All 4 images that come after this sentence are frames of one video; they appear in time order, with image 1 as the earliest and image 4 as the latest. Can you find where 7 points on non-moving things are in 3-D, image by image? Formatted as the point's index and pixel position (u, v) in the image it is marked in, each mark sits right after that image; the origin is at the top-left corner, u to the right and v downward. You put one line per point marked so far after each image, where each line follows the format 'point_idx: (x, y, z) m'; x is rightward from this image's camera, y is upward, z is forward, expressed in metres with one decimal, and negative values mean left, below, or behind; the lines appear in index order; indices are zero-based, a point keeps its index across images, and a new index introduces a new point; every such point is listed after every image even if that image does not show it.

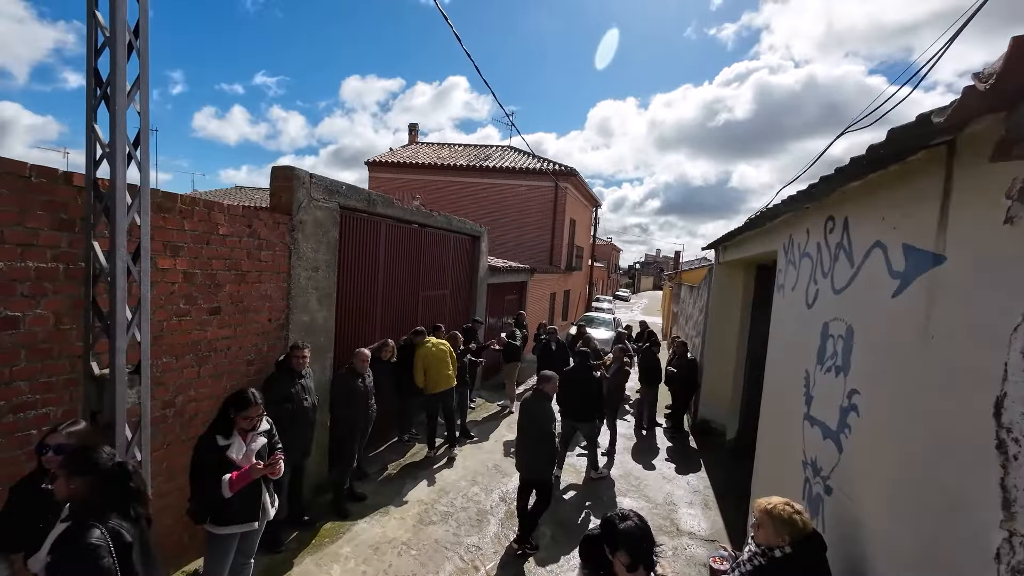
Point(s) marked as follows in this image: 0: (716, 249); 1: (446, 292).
0: (+3.5, +0.7, +7.3) m
1: (-1.2, -0.1, +8.1) m
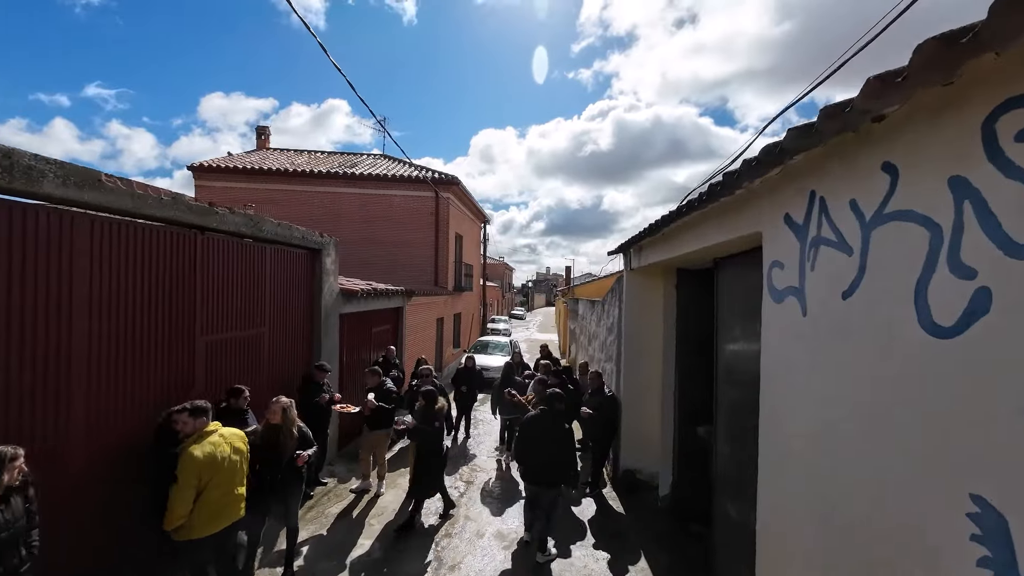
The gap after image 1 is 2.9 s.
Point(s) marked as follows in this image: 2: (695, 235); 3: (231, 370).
0: (+1.6, +0.5, +5.9) m
1: (-3.2, -0.6, +5.4) m
2: (+1.6, +0.5, +3.8) m
3: (-3.2, -0.9, +4.9) m
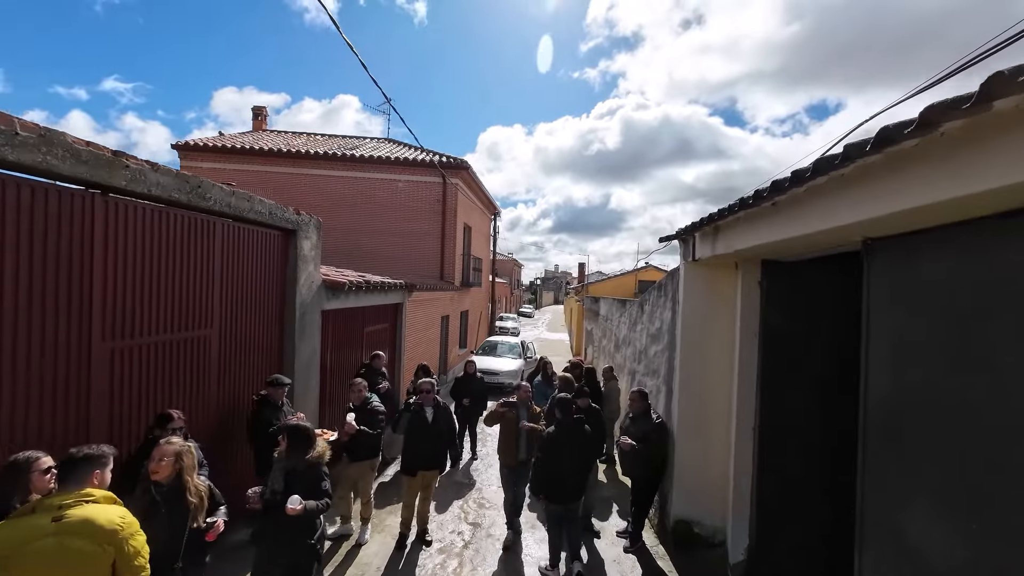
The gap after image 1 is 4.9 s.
0: (+1.8, +0.5, +4.5) m
1: (-2.9, -0.4, +4.1) m
2: (+1.9, +0.5, +2.5) m
3: (-3.0, -0.8, +3.6) m
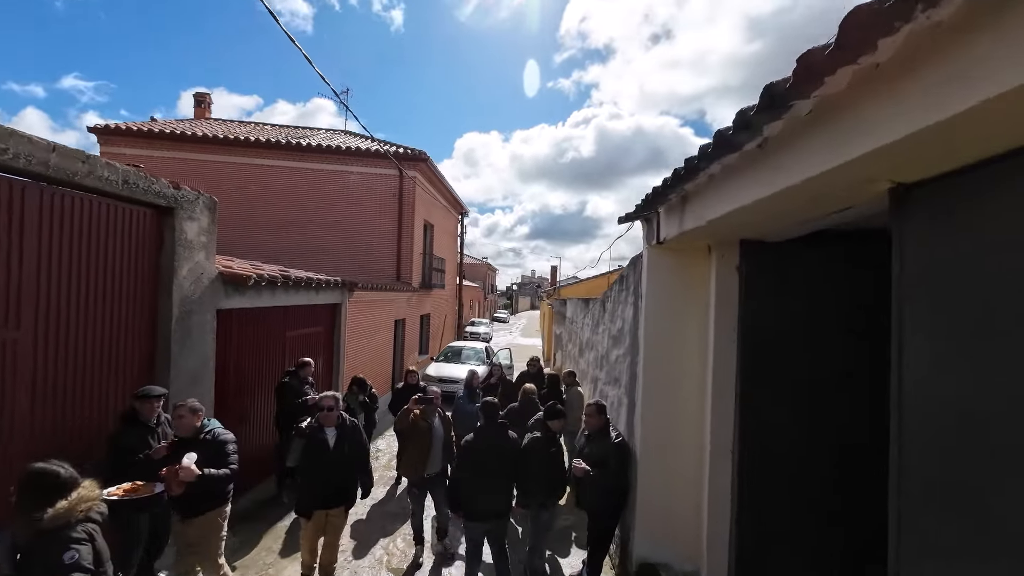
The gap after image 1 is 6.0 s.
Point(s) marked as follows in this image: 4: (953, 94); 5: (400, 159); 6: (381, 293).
0: (+1.2, +0.6, +3.7) m
1: (-3.5, -0.3, +3.1) m
2: (+1.3, +0.6, +1.7) m
3: (-3.6, -0.7, +2.5) m
4: (+1.3, +0.6, +1.3) m
5: (-3.3, +3.7, +12.3) m
6: (-3.1, -0.1, +10.0) m
